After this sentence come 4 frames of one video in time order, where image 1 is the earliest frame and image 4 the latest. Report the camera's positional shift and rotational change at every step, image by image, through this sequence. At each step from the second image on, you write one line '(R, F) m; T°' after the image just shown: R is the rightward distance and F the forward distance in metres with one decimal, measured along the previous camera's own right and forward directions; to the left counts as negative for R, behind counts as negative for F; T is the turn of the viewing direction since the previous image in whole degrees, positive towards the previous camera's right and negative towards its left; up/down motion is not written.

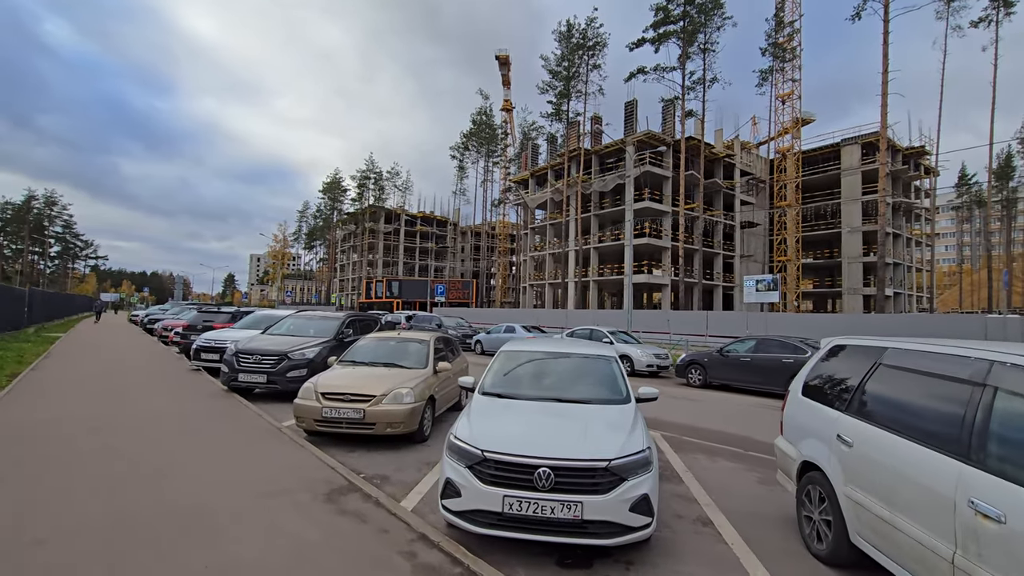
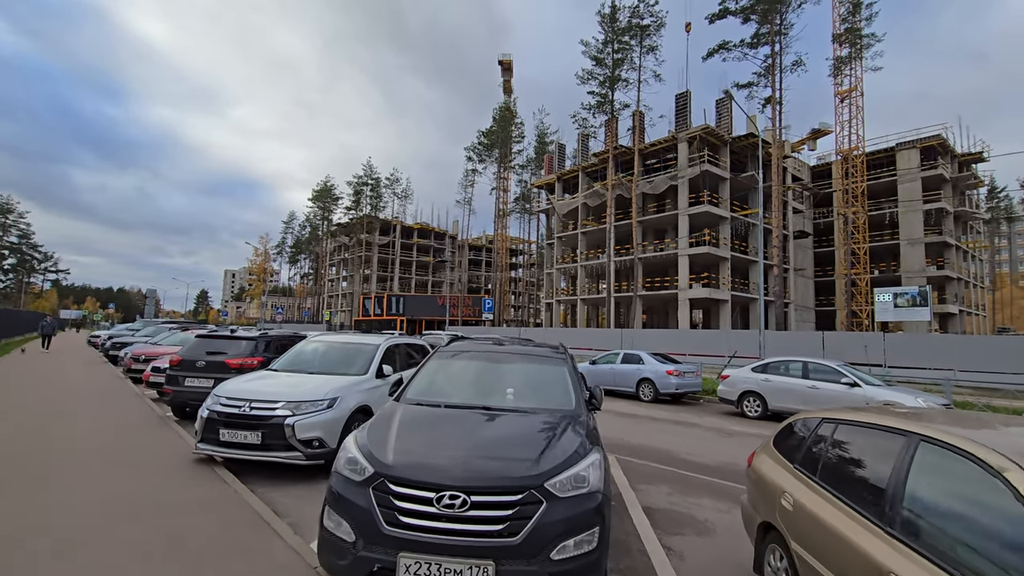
(-4.3, +6.0) m; +2°
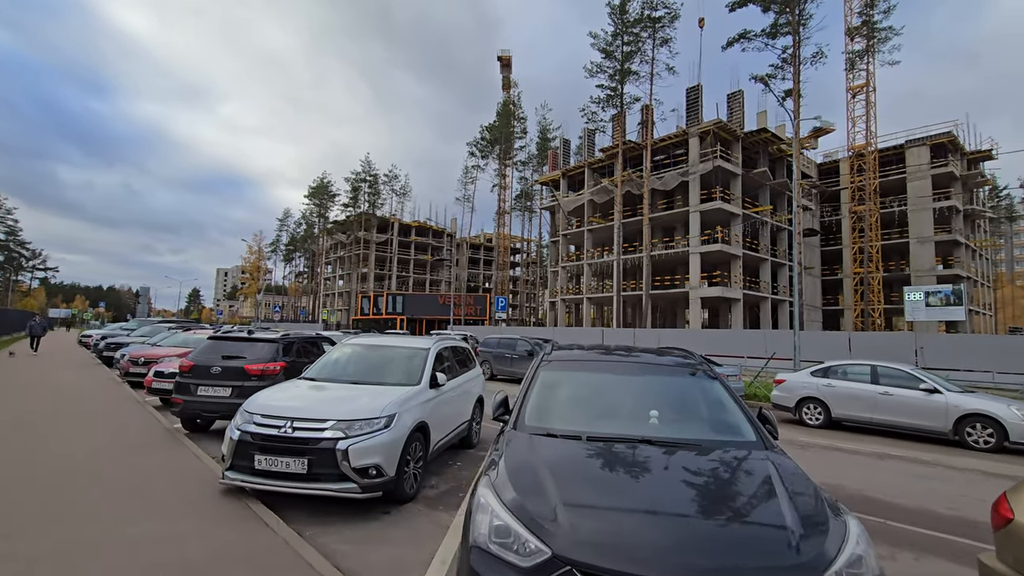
(-1.0, +1.0) m; +1°
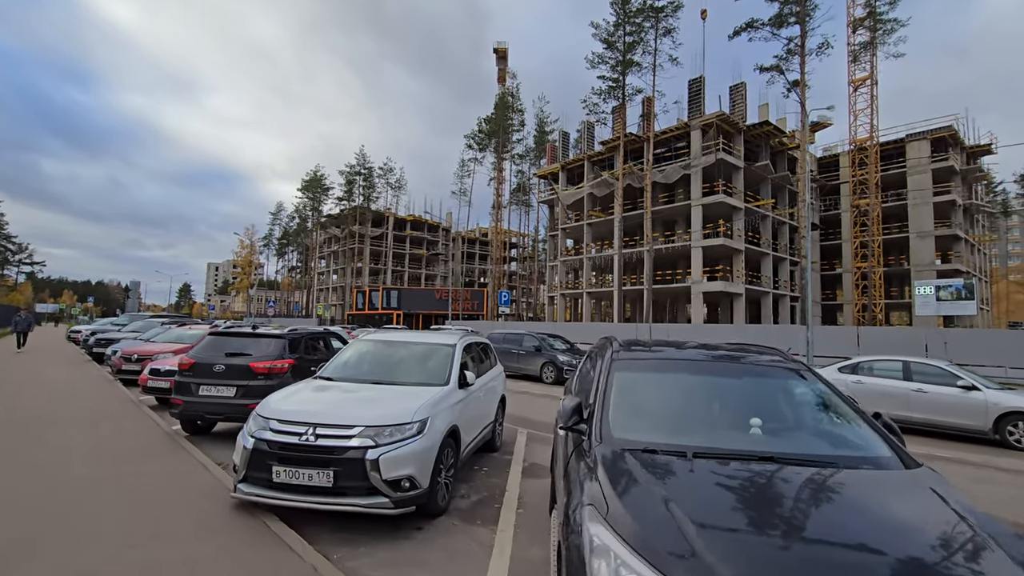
(-0.5, +0.5) m; +1°
